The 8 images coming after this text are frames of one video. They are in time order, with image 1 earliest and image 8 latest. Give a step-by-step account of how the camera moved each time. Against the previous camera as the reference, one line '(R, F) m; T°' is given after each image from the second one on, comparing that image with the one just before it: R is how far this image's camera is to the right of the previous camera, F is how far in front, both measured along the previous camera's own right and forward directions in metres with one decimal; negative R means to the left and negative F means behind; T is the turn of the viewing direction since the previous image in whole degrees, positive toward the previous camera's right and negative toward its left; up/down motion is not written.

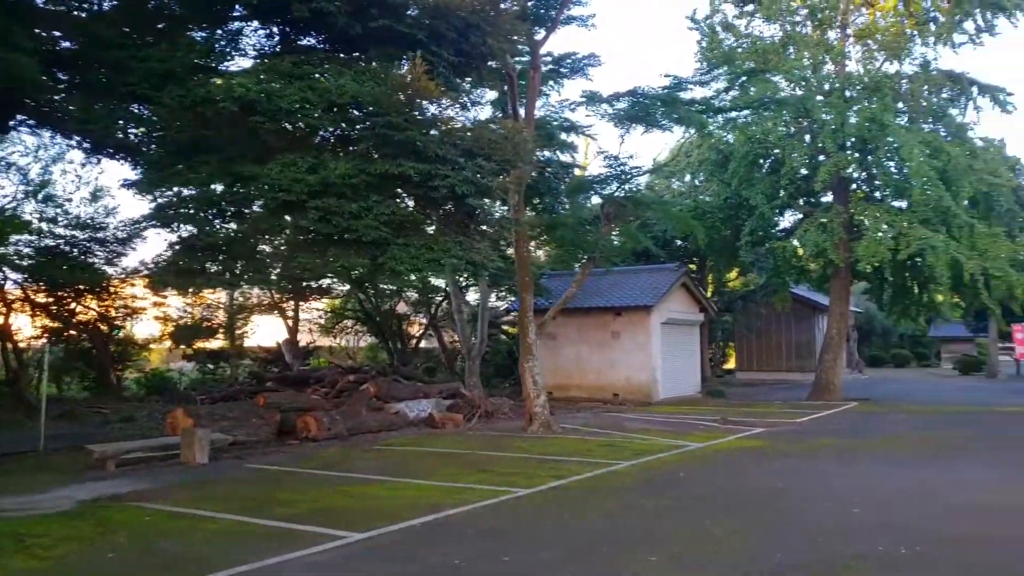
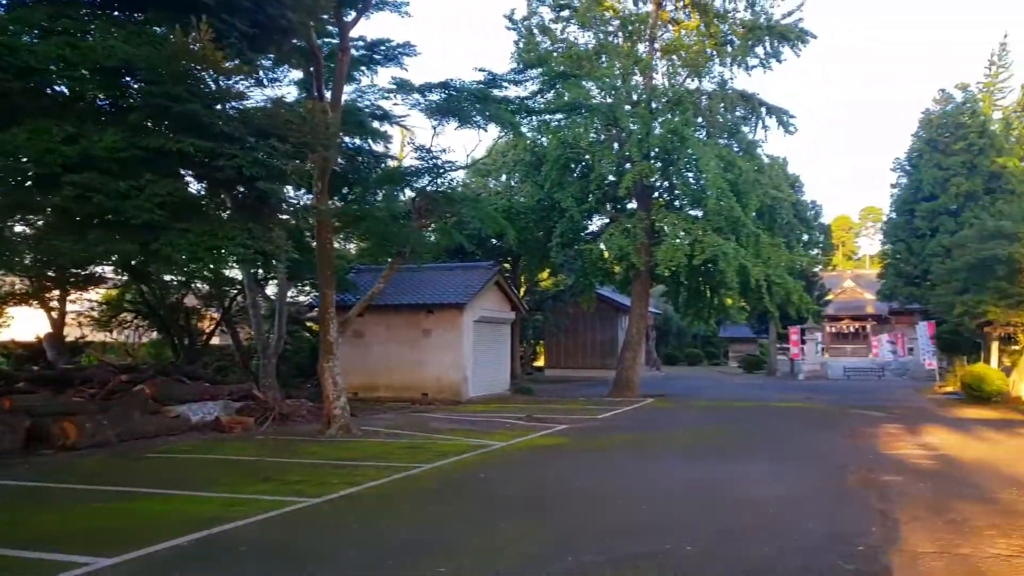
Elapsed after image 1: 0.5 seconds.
(+0.3, +0.4) m; +13°
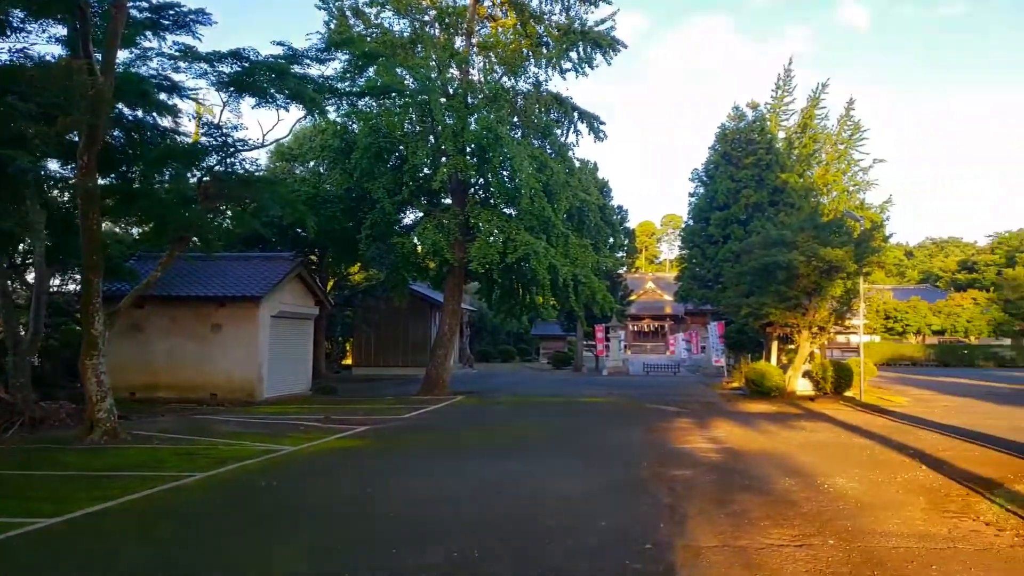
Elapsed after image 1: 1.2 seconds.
(+0.3, +0.5) m; +13°
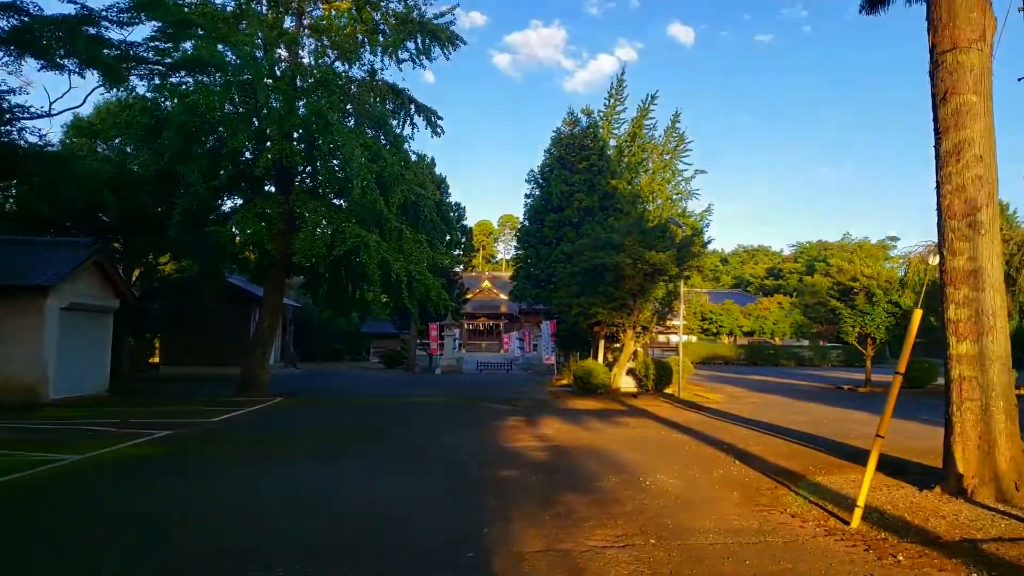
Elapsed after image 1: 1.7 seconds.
(+0.2, +0.5) m; +12°
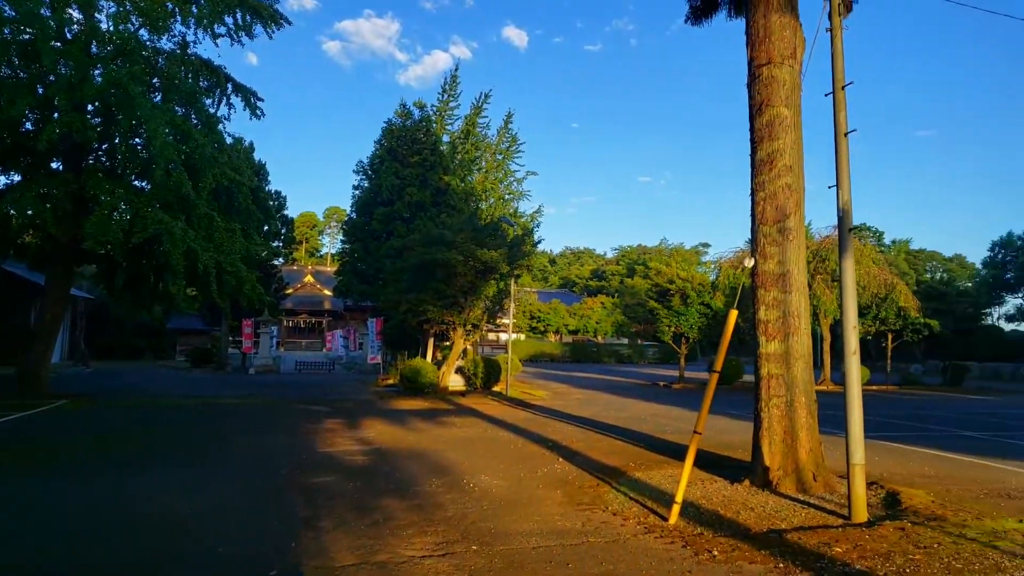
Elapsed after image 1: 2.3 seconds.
(+0.1, +0.5) m; +12°
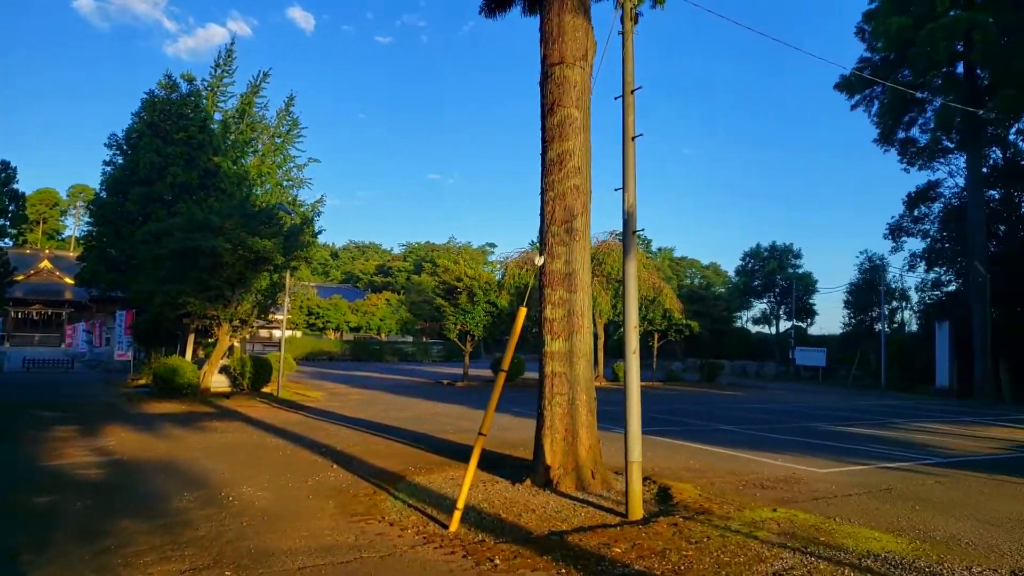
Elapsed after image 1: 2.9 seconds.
(+0.1, +0.7) m; +16°
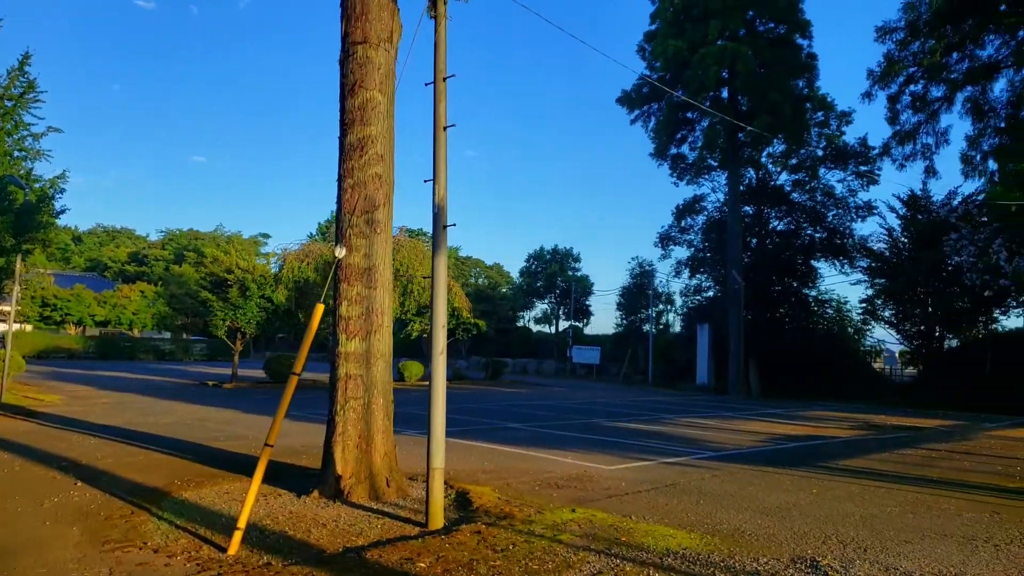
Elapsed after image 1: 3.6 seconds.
(-0.3, +0.7) m; +16°
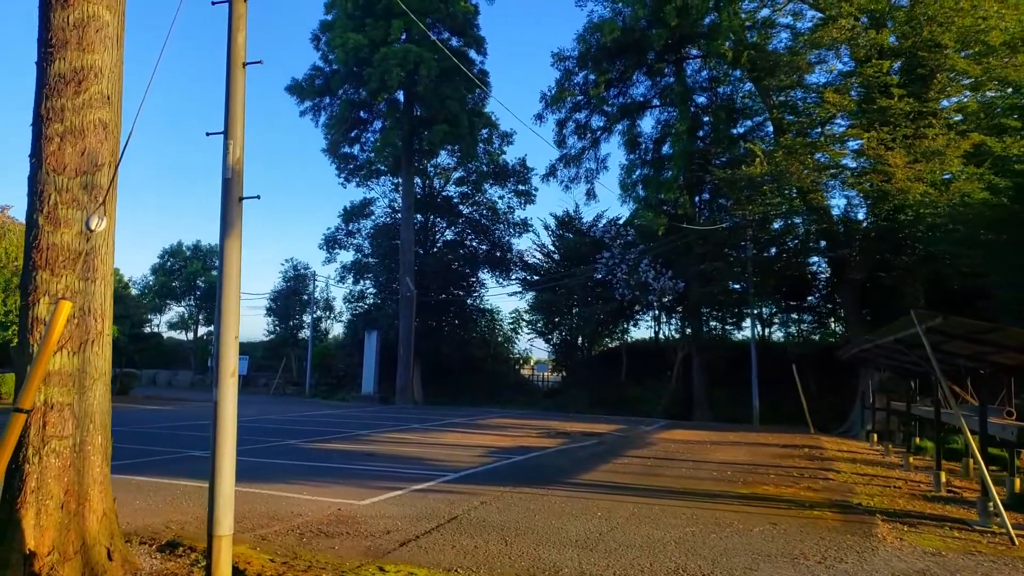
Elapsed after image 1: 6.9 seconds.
(-1.8, +2.3) m; +27°
